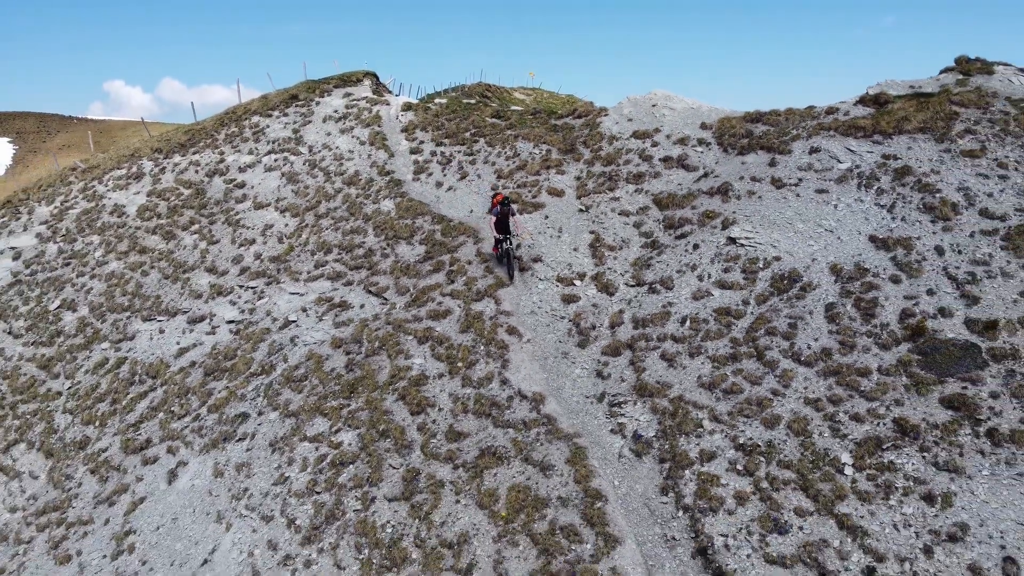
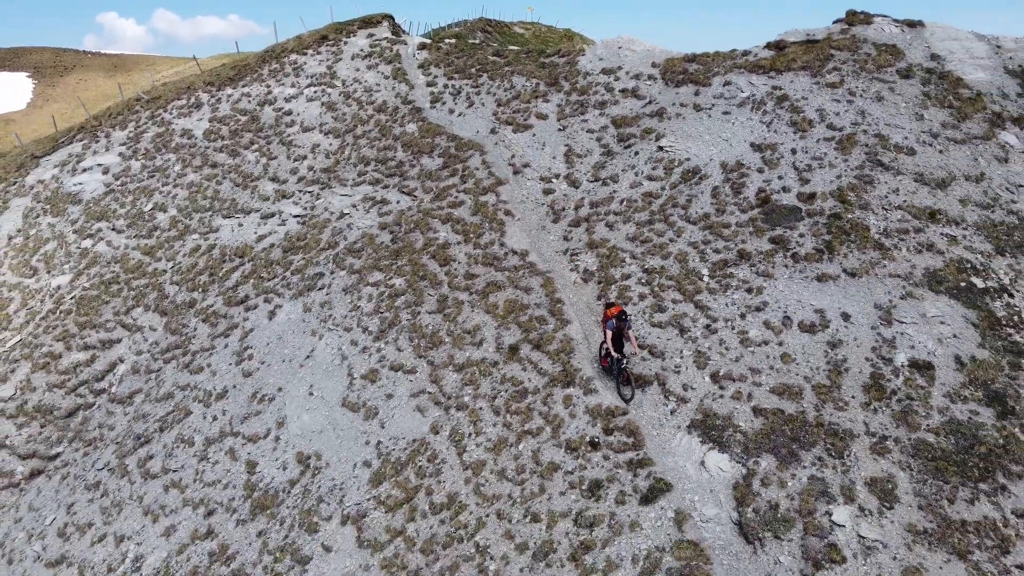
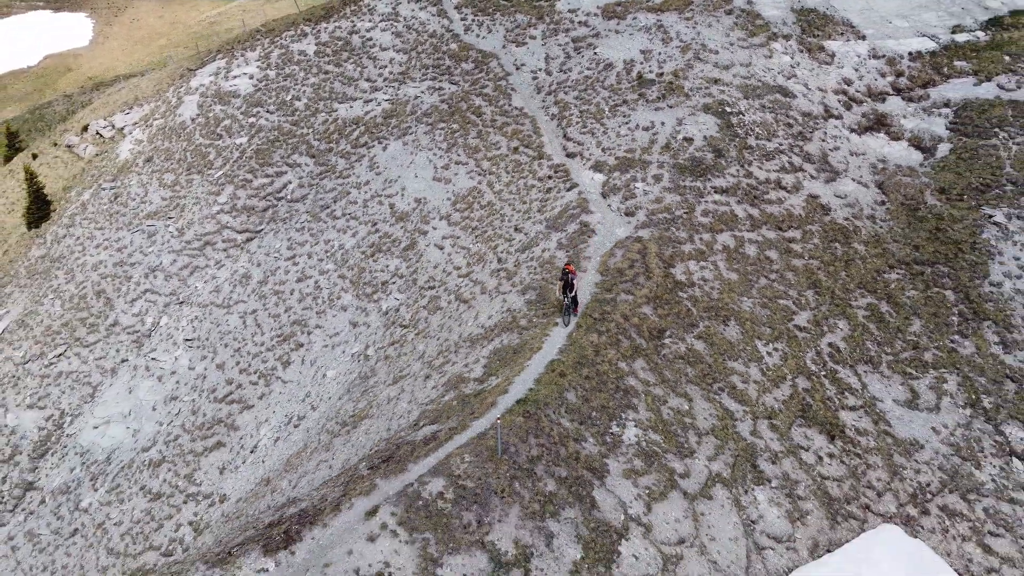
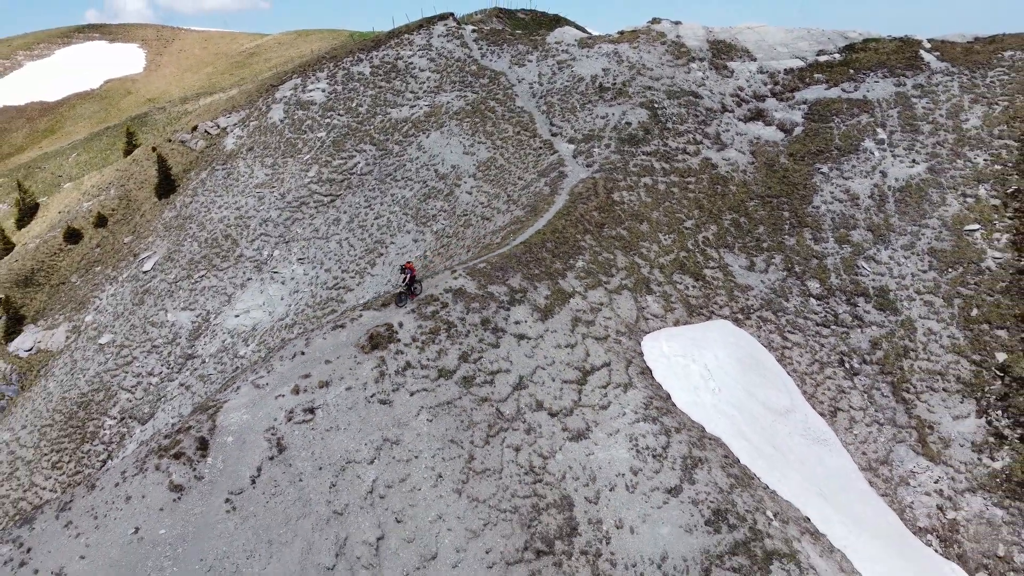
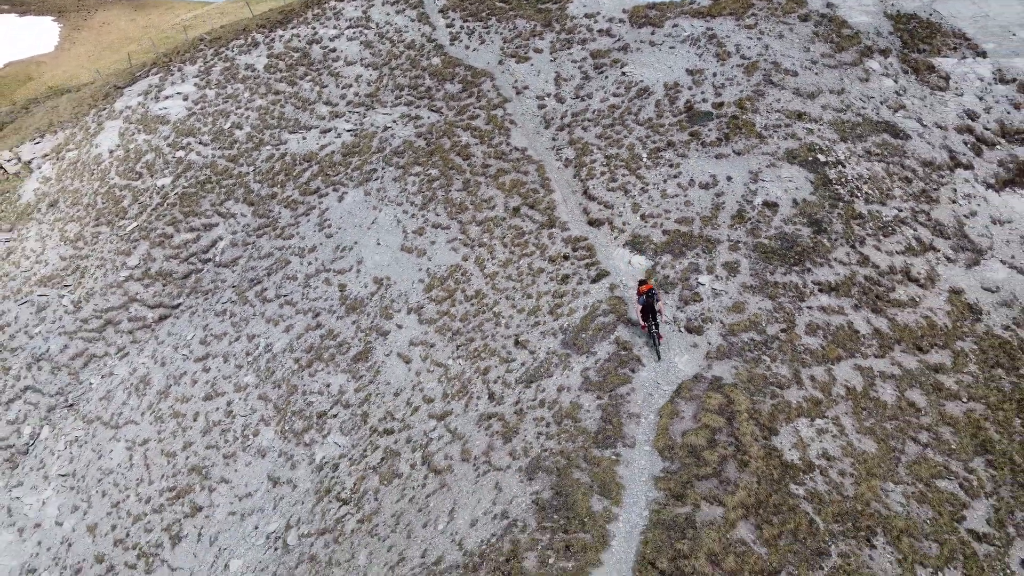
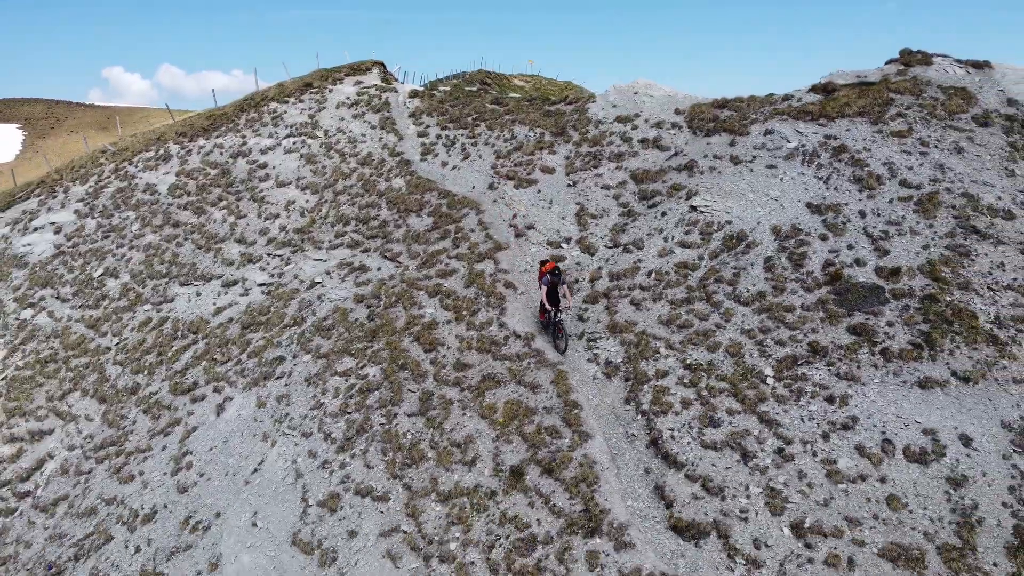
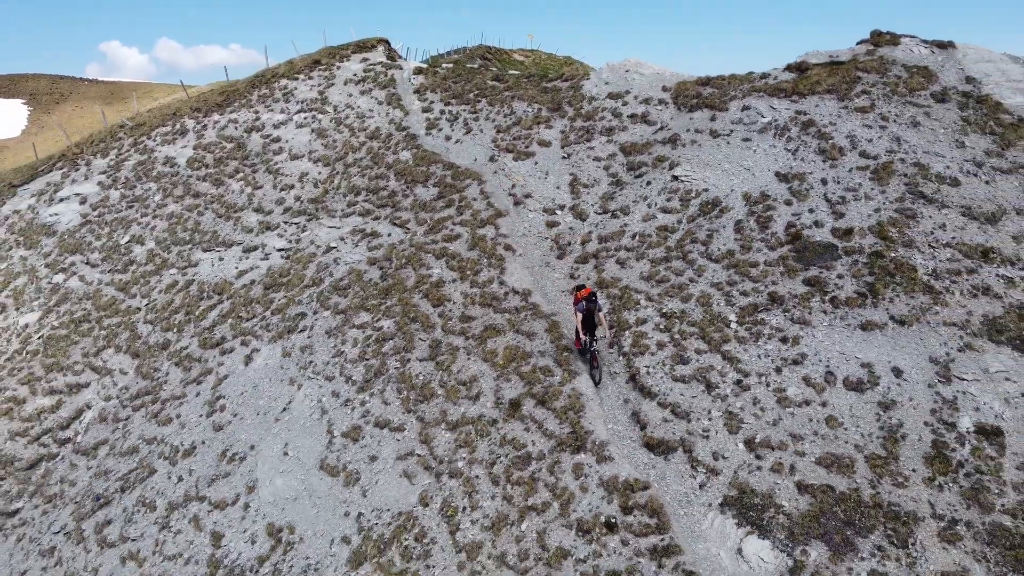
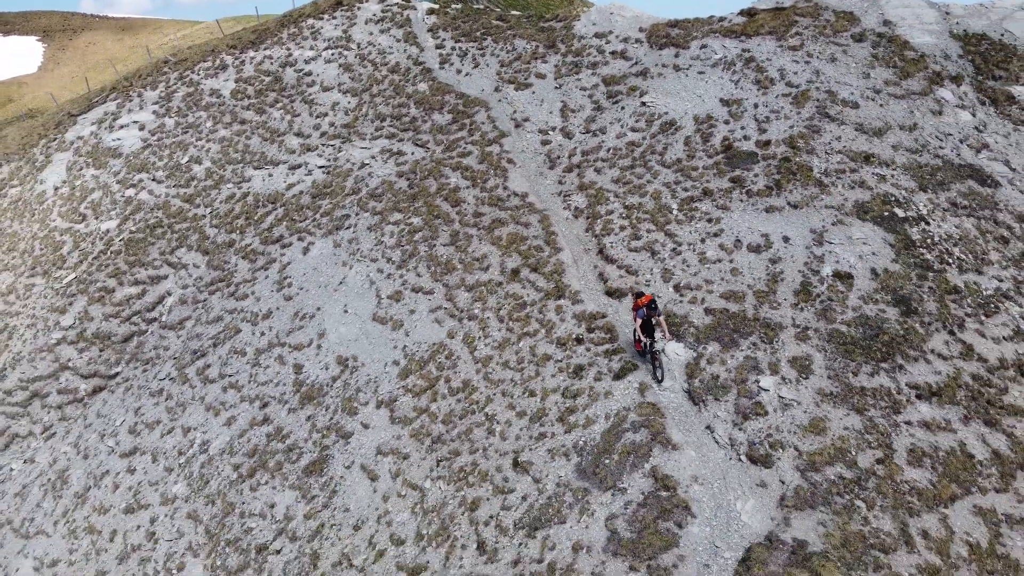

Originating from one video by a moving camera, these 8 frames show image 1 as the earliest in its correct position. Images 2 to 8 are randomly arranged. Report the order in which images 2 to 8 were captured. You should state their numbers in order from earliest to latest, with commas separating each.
6, 7, 2, 8, 5, 3, 4
